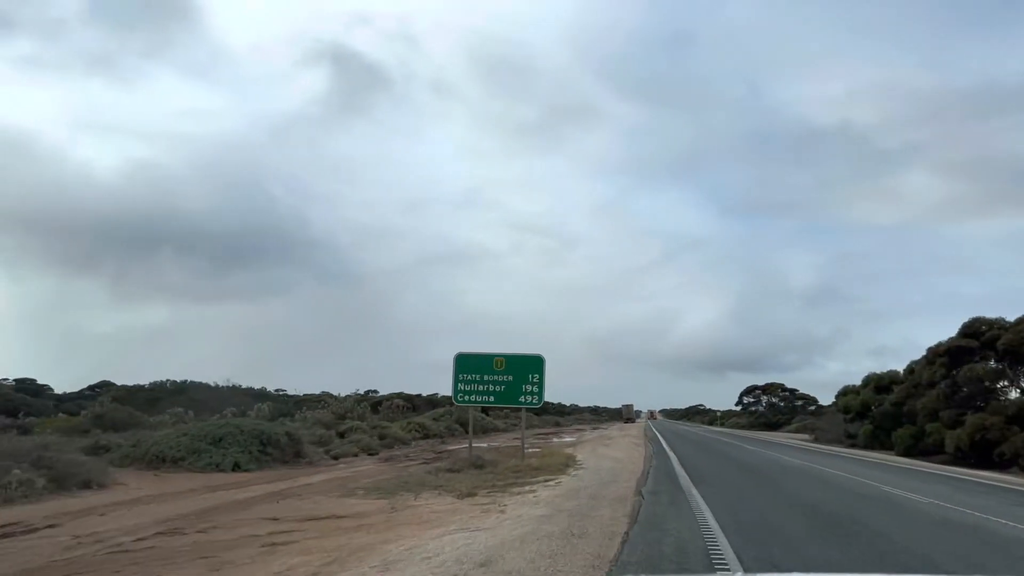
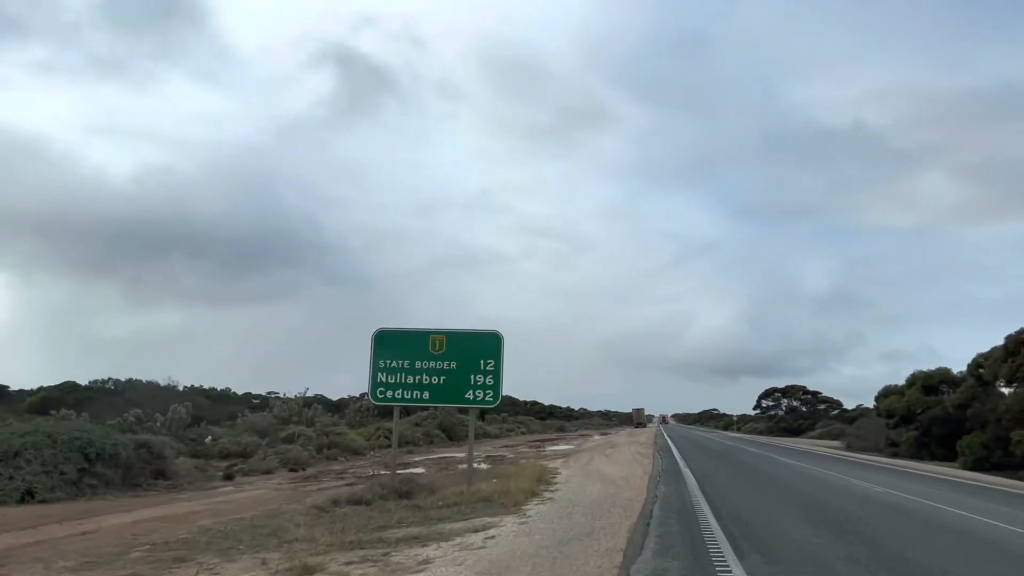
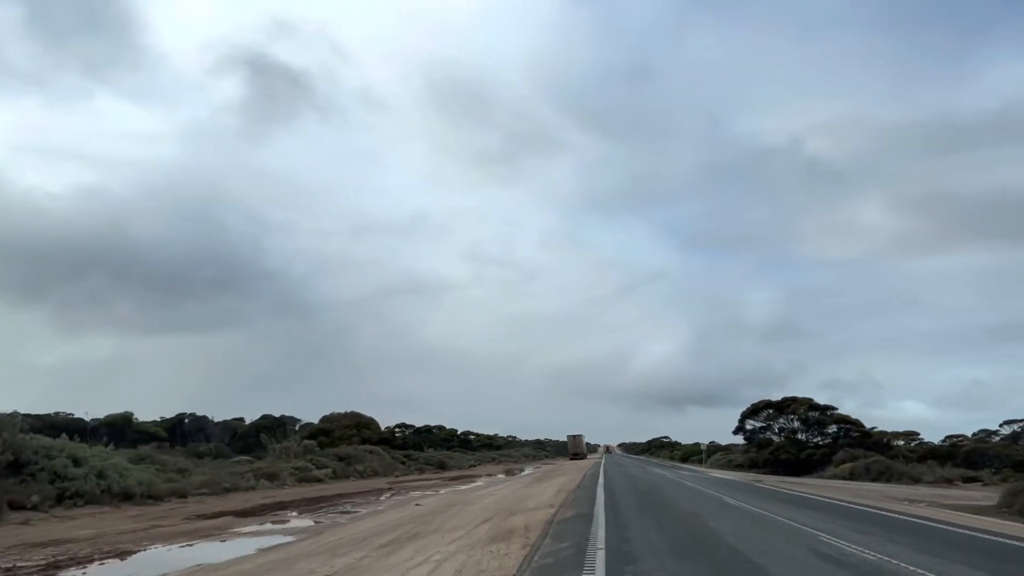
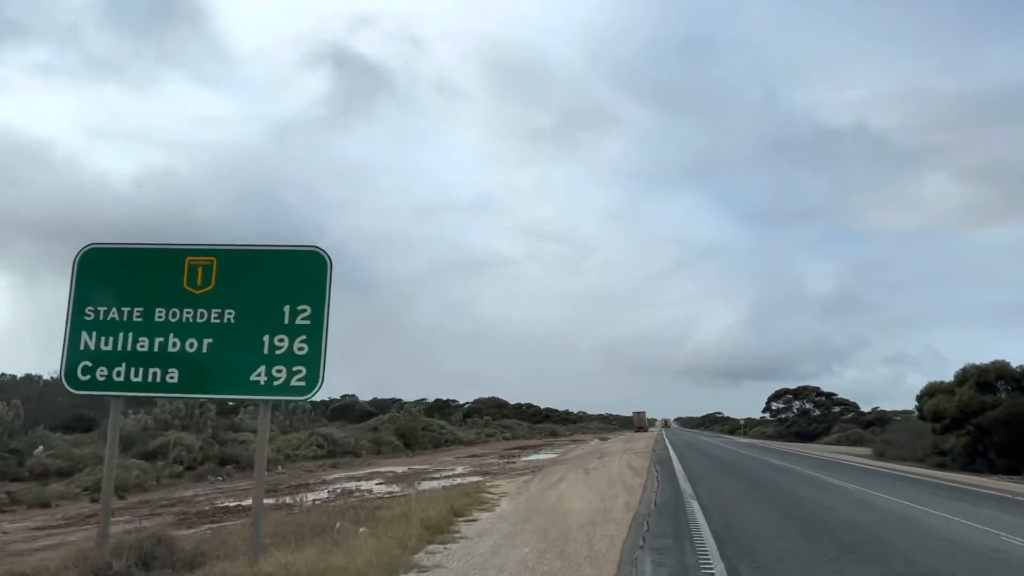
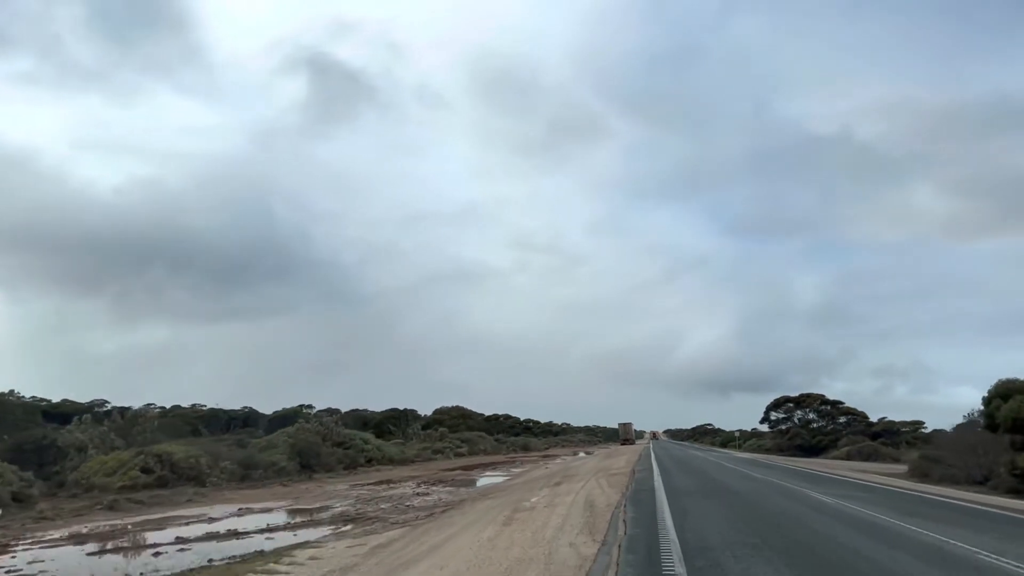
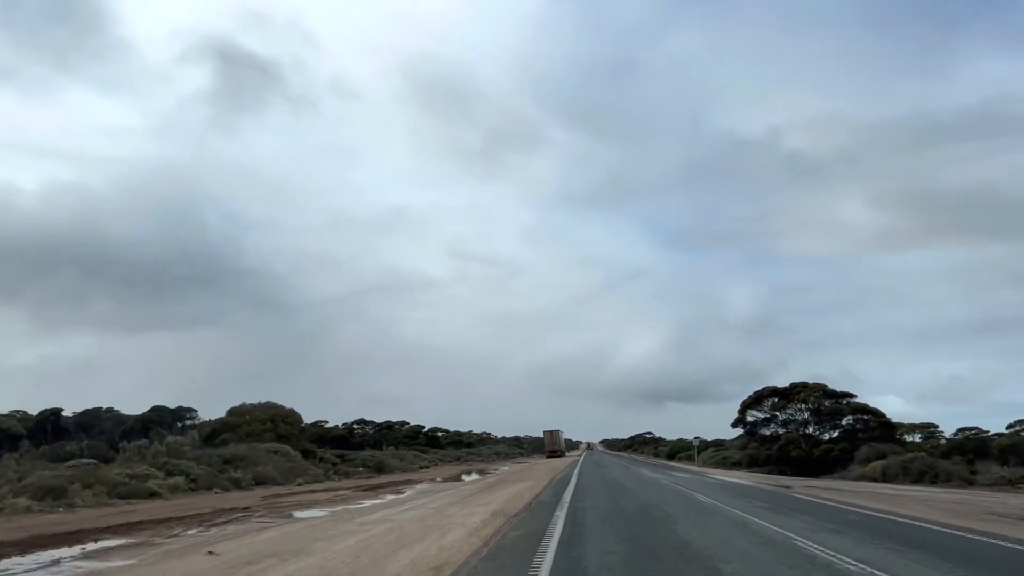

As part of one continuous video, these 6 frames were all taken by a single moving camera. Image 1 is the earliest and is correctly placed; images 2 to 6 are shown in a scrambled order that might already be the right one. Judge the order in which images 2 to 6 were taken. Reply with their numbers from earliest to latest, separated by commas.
2, 4, 5, 3, 6
